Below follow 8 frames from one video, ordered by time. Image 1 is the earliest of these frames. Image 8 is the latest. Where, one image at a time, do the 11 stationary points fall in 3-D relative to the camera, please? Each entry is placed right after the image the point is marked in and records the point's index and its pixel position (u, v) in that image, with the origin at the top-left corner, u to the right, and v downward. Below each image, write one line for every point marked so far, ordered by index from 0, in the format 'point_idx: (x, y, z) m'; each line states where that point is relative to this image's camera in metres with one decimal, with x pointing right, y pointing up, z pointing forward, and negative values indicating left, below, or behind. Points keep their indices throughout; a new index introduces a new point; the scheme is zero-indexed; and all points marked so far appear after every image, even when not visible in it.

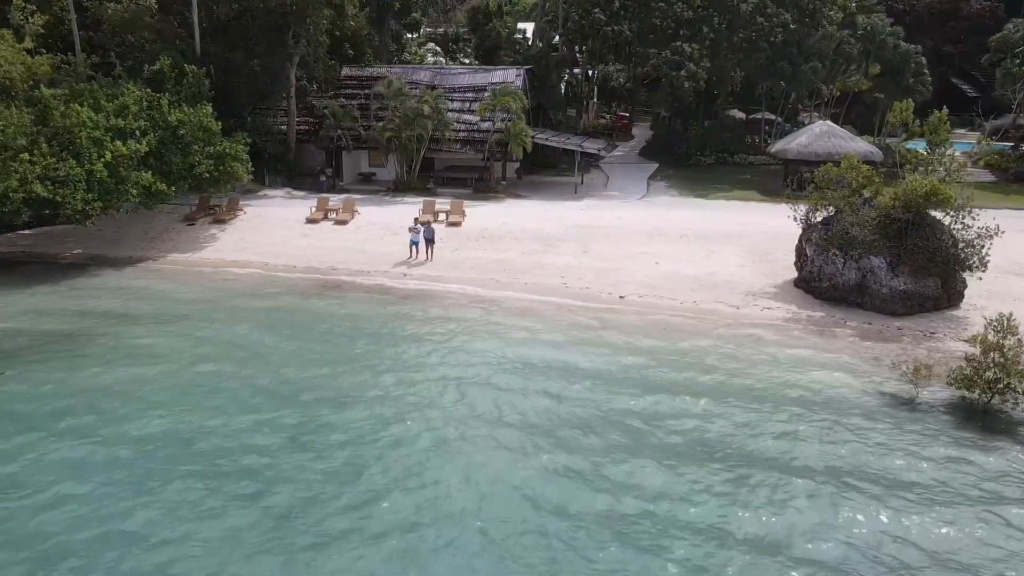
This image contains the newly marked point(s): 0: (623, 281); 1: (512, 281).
0: (+2.9, +0.2, +18.5) m
1: (0.0, +0.2, +18.9) m
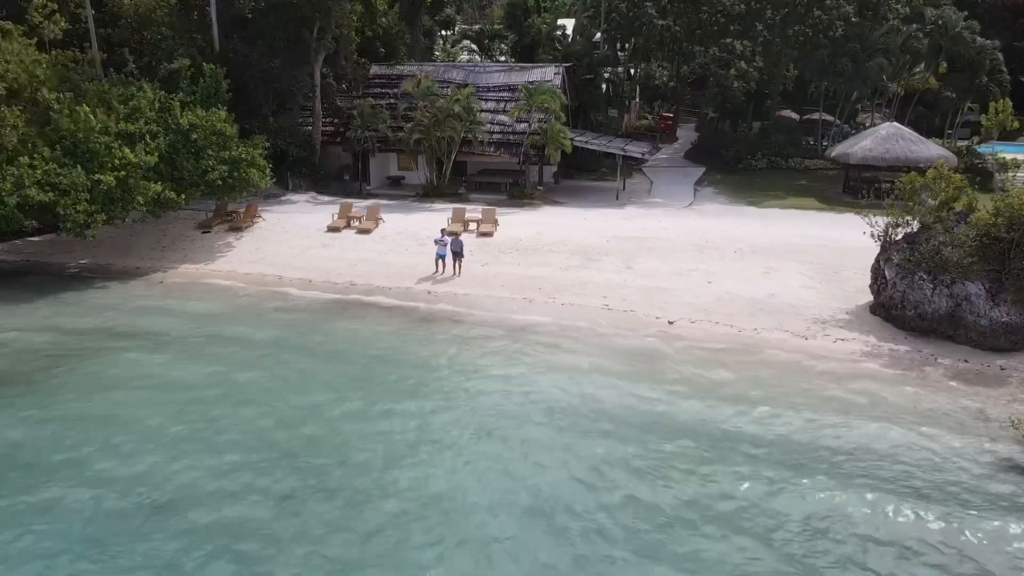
0: (+3.7, -0.3, +16.5) m
1: (+0.8, -0.3, +17.0) m
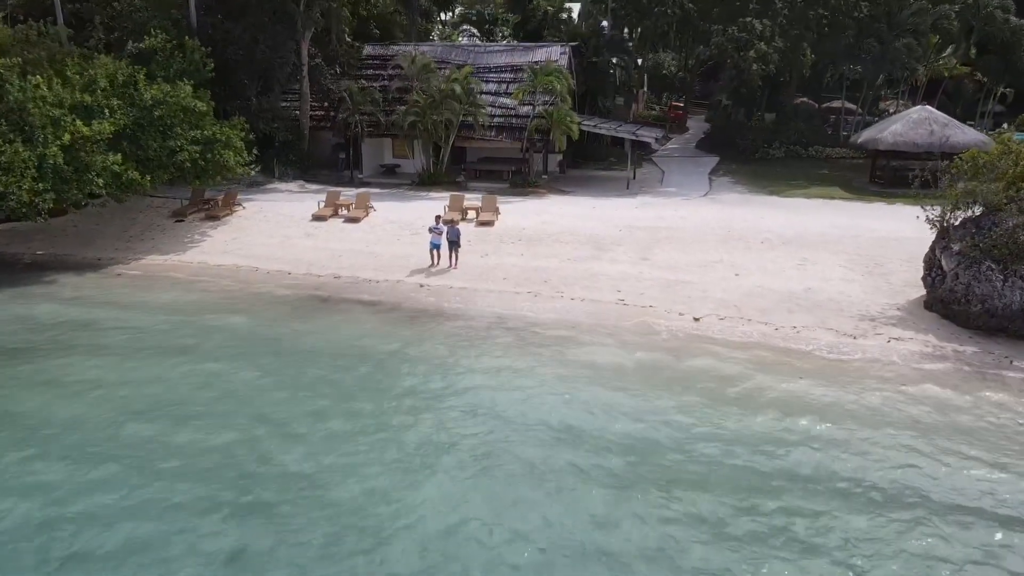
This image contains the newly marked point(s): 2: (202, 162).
0: (+3.8, -0.2, +14.5) m
1: (+0.9, -0.1, +15.1) m
2: (-7.8, +3.2, +17.8) m
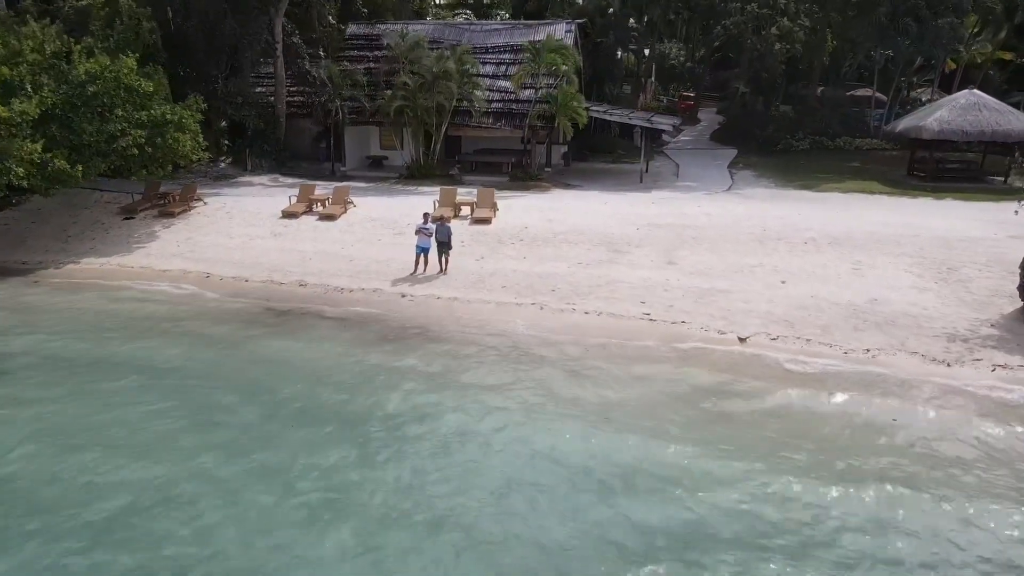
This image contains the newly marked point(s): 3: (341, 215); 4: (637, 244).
0: (+3.8, -0.4, +11.9) m
1: (+0.9, -0.3, +12.4) m
2: (-7.8, +3.0, +15.2) m
3: (-4.2, +1.8, +17.3) m
4: (+2.7, +0.9, +15.2) m
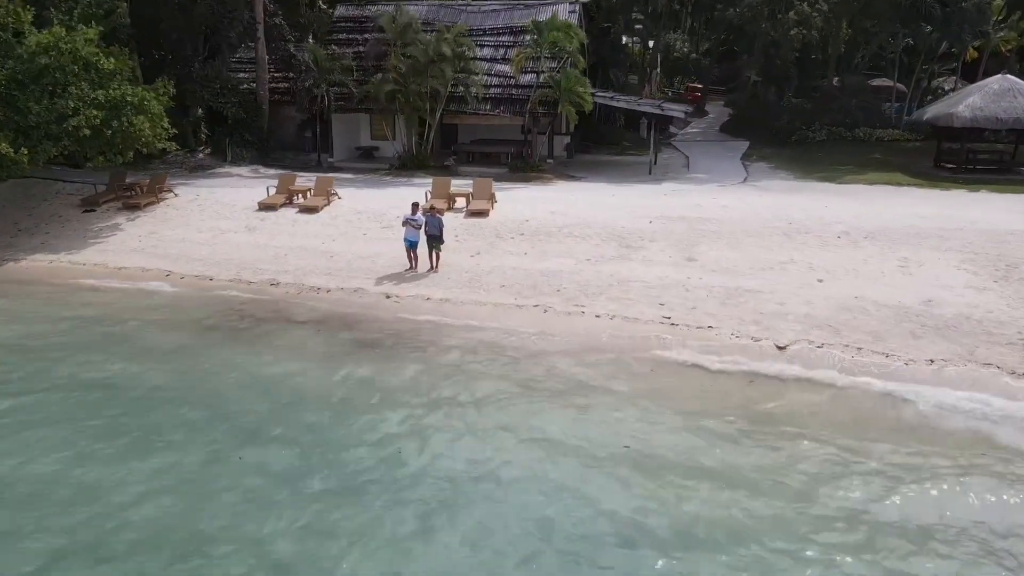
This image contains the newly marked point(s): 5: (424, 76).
0: (+3.8, -0.4, +10.3) m
1: (+0.9, -0.3, +10.8) m
2: (-7.8, +3.0, +13.6) m
3: (-4.2, +1.8, +15.7) m
4: (+2.7, +1.0, +13.6) m
5: (-2.5, +5.9, +19.5) m
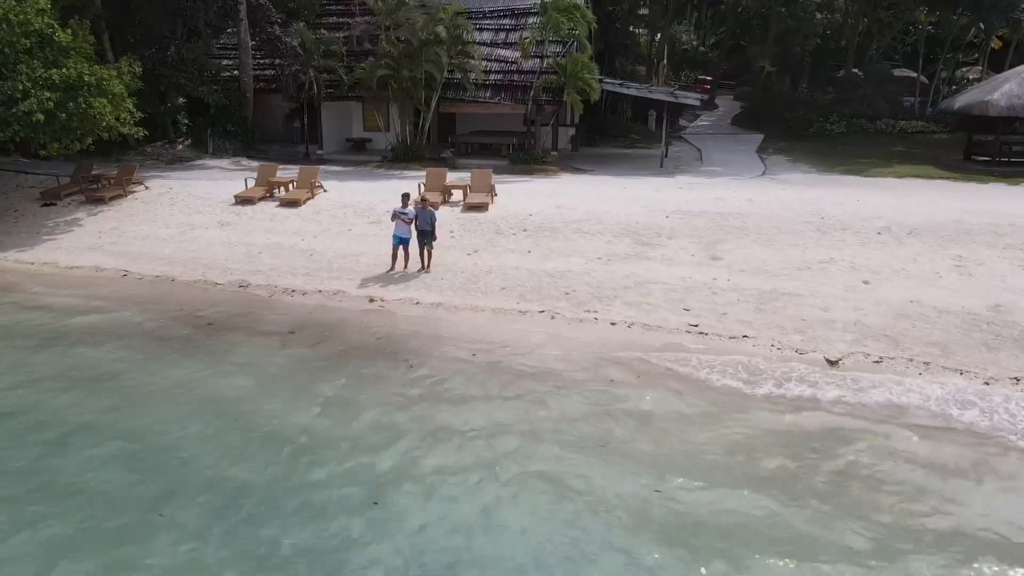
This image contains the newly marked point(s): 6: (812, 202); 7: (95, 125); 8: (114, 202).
0: (+3.8, -0.4, +8.9) m
1: (+0.9, -0.4, +9.4) m
2: (-7.8, +3.0, +12.2) m
3: (-4.2, +1.8, +14.3) m
4: (+2.7, +0.9, +12.2) m
5: (-2.4, +5.8, +18.1) m
6: (+6.3, +1.8, +14.8) m
7: (-7.5, +2.9, +12.6) m
8: (-8.1, +1.7, +14.4) m
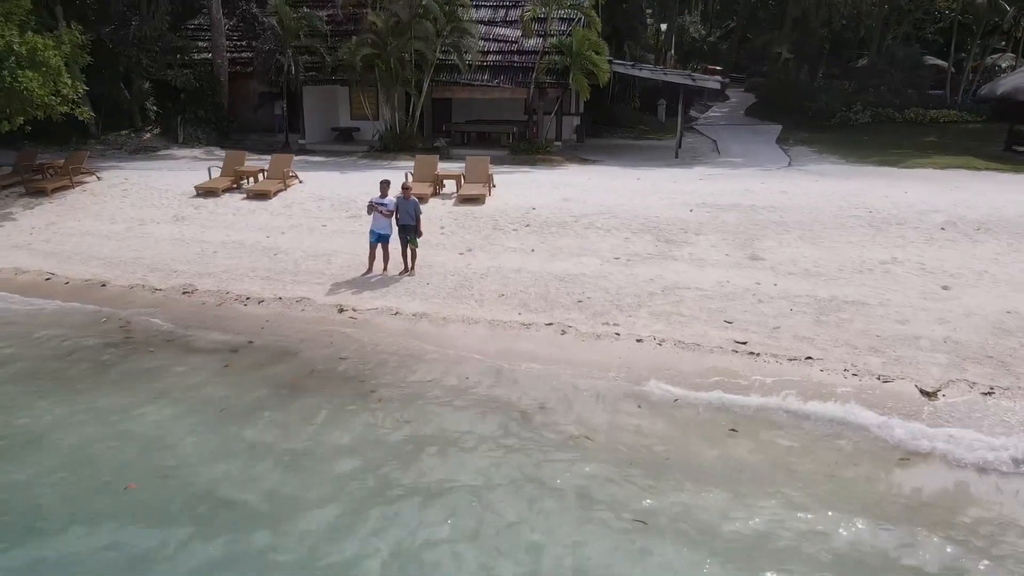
0: (+3.8, -0.5, +7.1) m
1: (+0.9, -0.4, +7.6) m
2: (-7.8, +2.9, +10.3) m
3: (-4.2, +1.7, +12.5) m
4: (+2.7, +0.8, +10.4) m
5: (-2.4, +5.8, +16.3) m
6: (+6.3, +1.7, +13.0) m
7: (-7.5, +2.8, +10.8) m
8: (-8.1, +1.7, +12.6) m
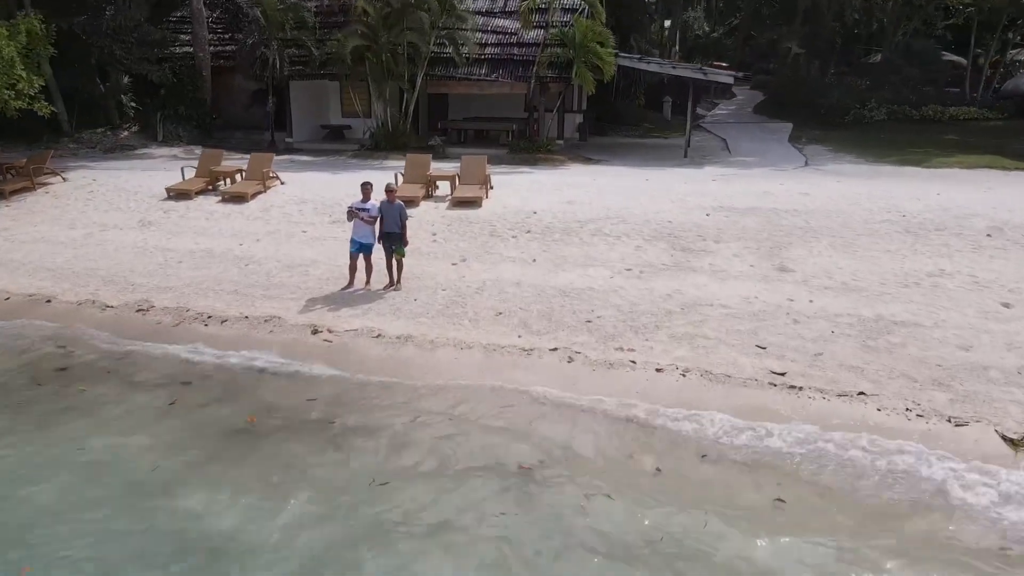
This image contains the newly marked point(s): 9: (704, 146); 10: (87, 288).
0: (+3.8, -0.7, +6.0) m
1: (+0.9, -0.6, +6.5) m
2: (-7.8, +2.7, +9.3) m
3: (-4.2, +1.5, +11.5) m
4: (+2.7, +0.7, +9.4) m
5: (-2.4, +5.6, +15.2) m
6: (+6.3, +1.6, +11.9) m
7: (-7.5, +2.7, +9.8) m
8: (-8.1, +1.5, +11.5) m
9: (+5.4, +3.9, +19.6) m
10: (-5.0, 0.0, +8.3) m
